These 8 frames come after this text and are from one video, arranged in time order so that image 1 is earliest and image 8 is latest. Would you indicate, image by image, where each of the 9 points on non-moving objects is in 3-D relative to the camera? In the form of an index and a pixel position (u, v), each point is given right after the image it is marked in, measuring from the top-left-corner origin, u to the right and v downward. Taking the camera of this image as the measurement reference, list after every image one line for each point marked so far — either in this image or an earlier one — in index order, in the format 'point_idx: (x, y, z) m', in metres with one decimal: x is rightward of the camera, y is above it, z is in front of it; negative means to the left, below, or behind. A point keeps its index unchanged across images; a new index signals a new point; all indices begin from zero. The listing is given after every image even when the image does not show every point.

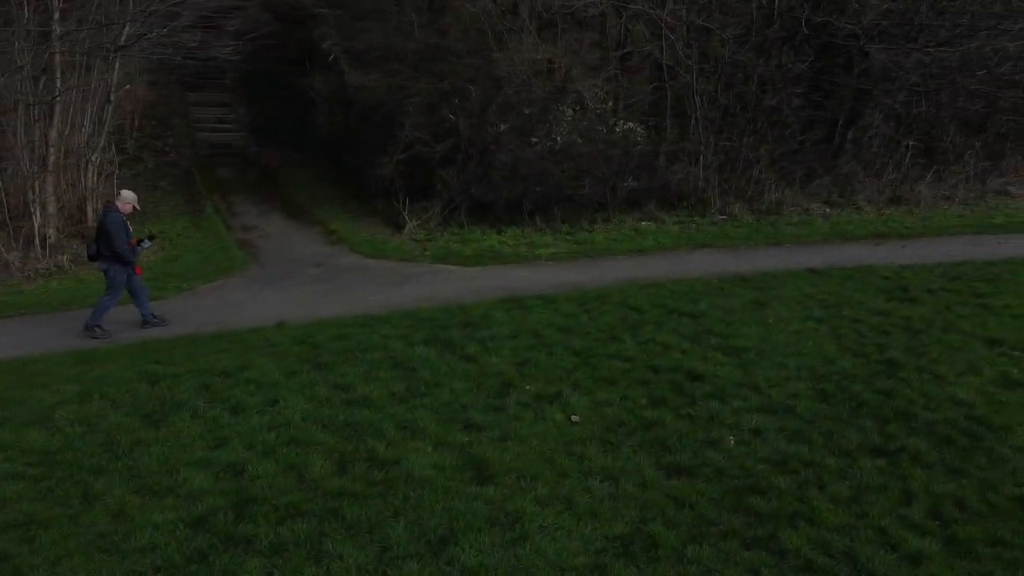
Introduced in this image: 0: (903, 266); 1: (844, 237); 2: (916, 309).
0: (+4.8, +0.3, +10.0) m
1: (+4.7, +0.7, +11.6) m
2: (+4.1, -0.2, +8.2) m
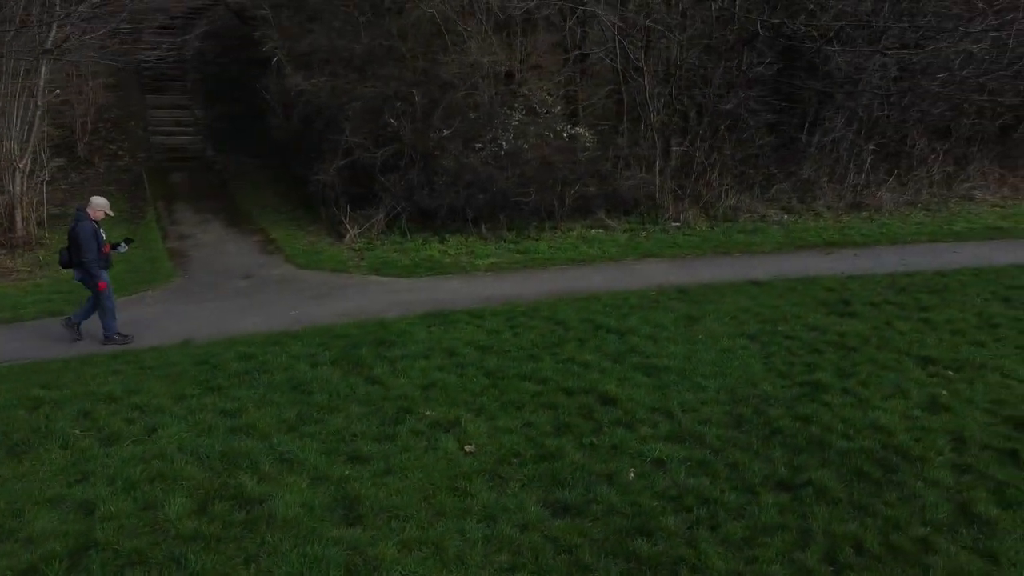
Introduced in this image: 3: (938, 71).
0: (+4.0, +0.1, +9.6) m
1: (+3.9, +0.6, +11.2) m
2: (+3.3, -0.4, +7.9) m
3: (+7.6, +3.9, +14.9) m
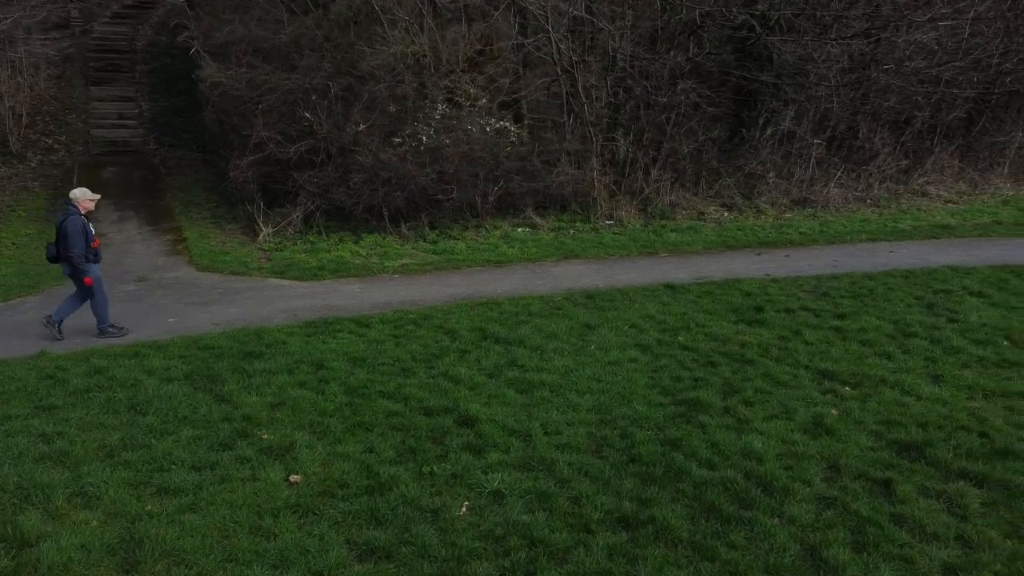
0: (+2.9, +0.1, +9.1) m
1: (+2.8, +0.6, +10.7) m
2: (+2.3, -0.4, +7.4) m
3: (+6.5, +4.0, +14.3) m
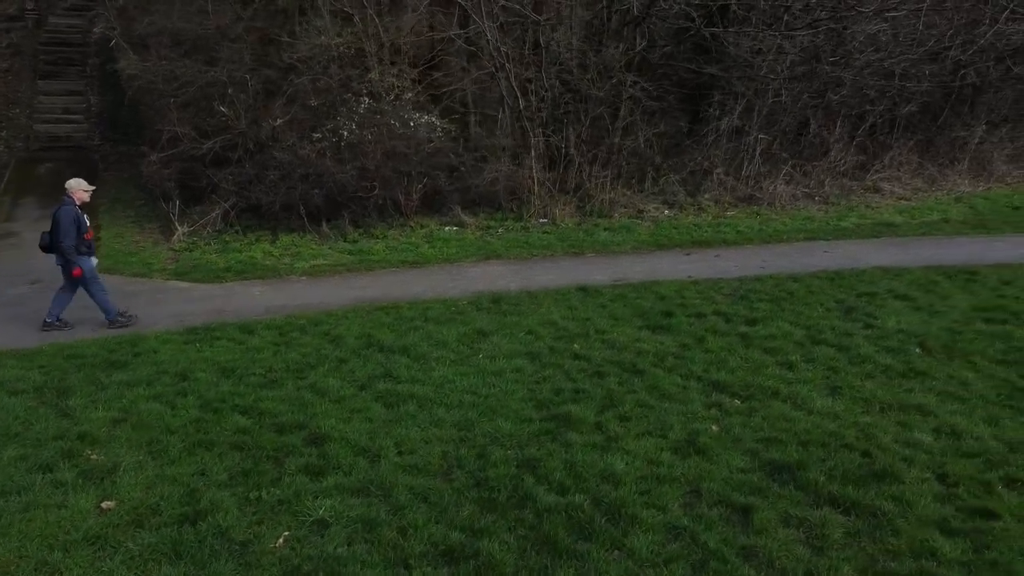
0: (+2.0, +0.1, +8.7) m
1: (+1.8, +0.5, +10.3) m
2: (+1.3, -0.5, +7.0) m
3: (+5.5, +4.0, +13.9) m
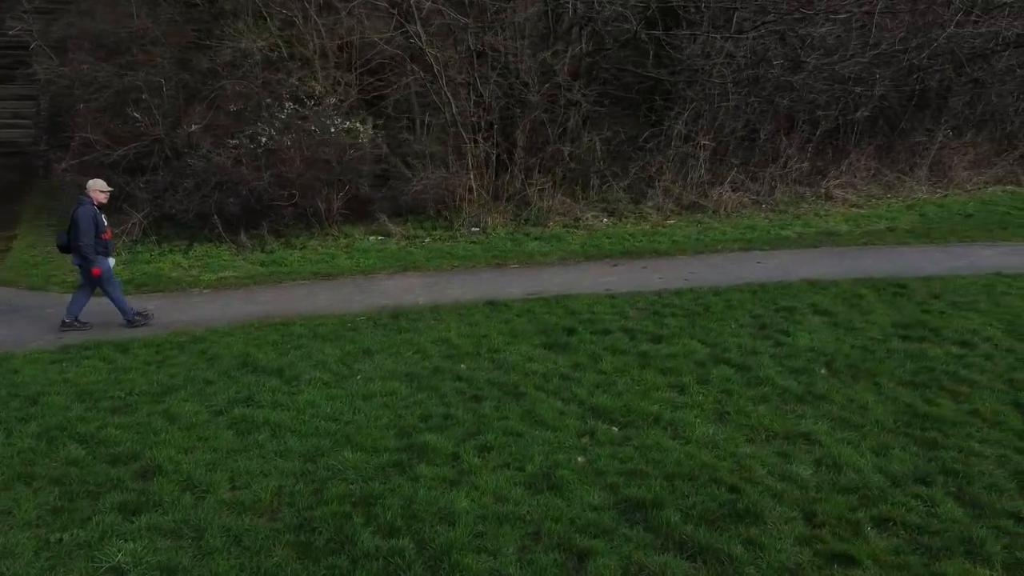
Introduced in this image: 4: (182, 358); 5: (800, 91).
0: (+1.0, -0.1, +8.3) m
1: (+0.9, +0.4, +9.9) m
2: (+0.3, -0.6, +6.6) m
3: (+4.6, +3.8, +13.6) m
4: (-2.7, -0.6, +6.8) m
5: (+4.9, +3.3, +13.8) m
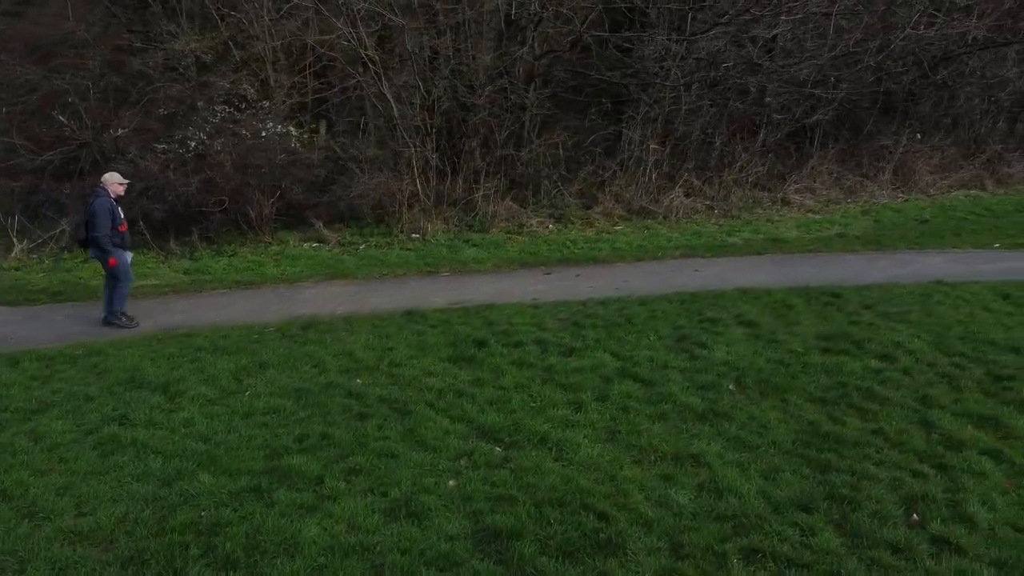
0: (+0.2, -0.2, +8.1) m
1: (+0.1, +0.3, +9.7) m
2: (-0.4, -0.7, +6.4) m
3: (+3.8, +3.7, +13.3) m
4: (-3.5, -0.7, +6.5) m
5: (+4.1, +3.2, +13.5) m
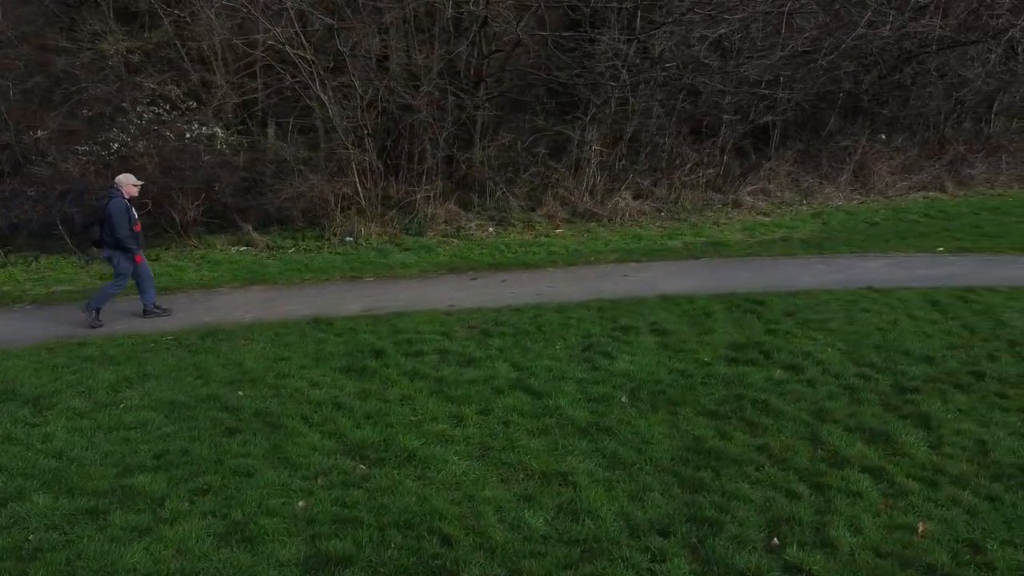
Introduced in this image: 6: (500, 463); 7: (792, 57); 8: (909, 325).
0: (-0.6, -0.2, +7.9) m
1: (-0.7, +0.2, +9.5) m
2: (-1.3, -0.7, +6.1) m
3: (+2.9, +3.6, +13.1) m
4: (-4.4, -0.7, +6.3) m
5: (+3.2, +3.2, +13.3) m
6: (-0.1, -1.1, +5.1) m
7: (+4.9, +3.9, +14.0) m
8: (+3.6, -0.3, +7.4) m
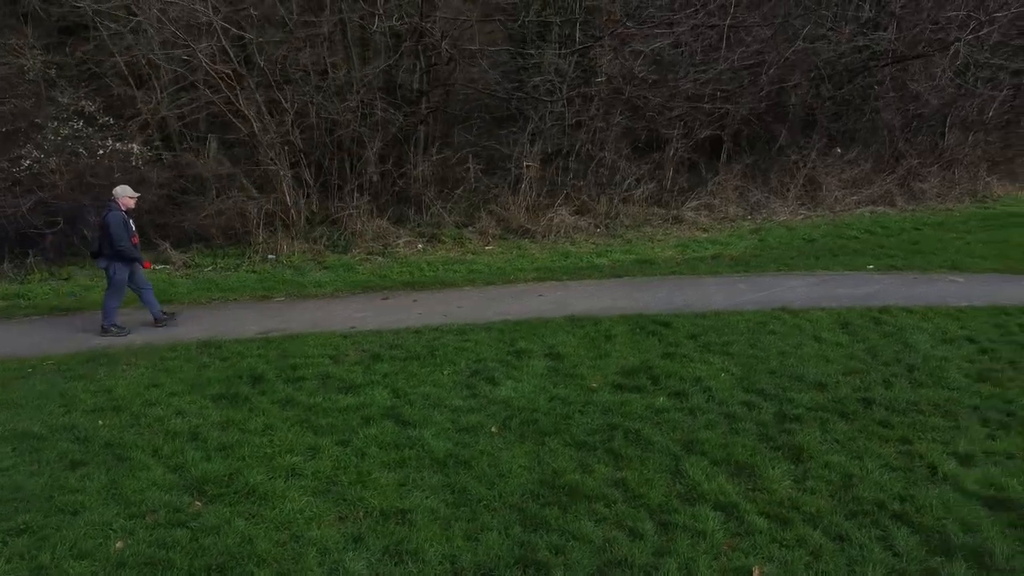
0: (-1.5, -0.4, +7.7) m
1: (-1.7, 0.0, +9.3) m
2: (-2.2, -0.9, +5.9) m
3: (+2.0, +3.4, +13.0) m
4: (-5.3, -0.9, +6.1) m
5: (+2.3, +2.9, +13.1) m
6: (-1.0, -1.3, +4.9) m
7: (+3.9, +3.6, +13.8) m
8: (+2.7, -0.5, +7.2) m
